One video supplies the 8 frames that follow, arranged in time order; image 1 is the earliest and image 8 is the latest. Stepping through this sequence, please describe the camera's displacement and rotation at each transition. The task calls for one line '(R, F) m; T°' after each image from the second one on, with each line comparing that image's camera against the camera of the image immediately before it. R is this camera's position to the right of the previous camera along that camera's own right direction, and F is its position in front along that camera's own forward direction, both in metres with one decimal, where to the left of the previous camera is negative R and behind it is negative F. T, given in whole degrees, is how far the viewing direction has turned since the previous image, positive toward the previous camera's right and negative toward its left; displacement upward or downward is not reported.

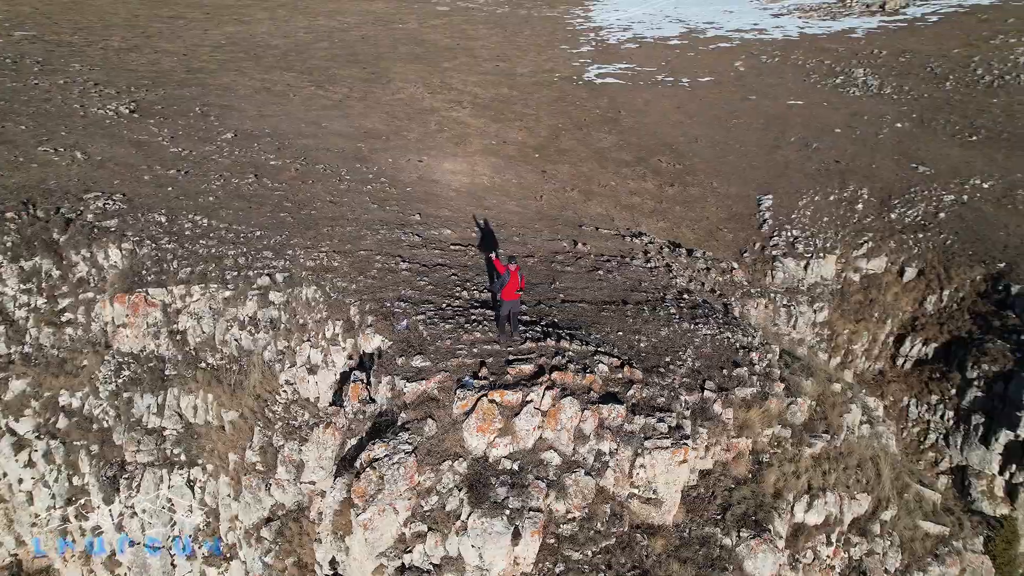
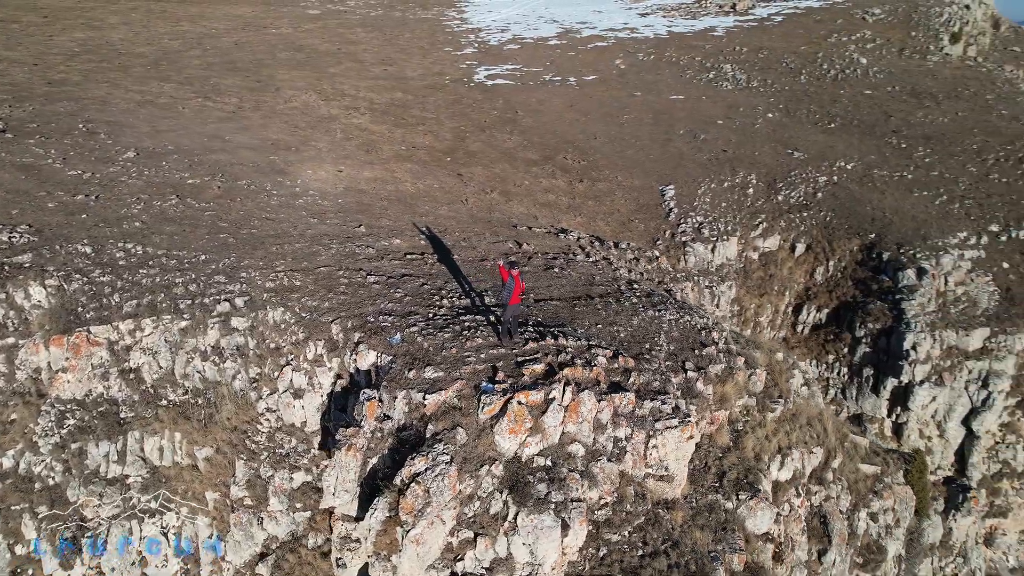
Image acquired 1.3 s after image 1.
(-1.7, -0.1) m; +11°
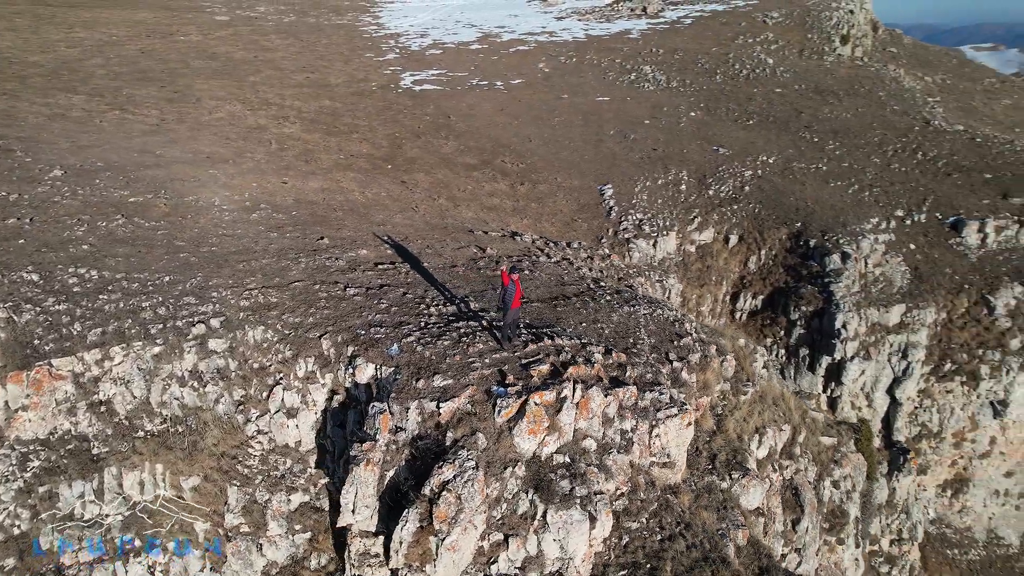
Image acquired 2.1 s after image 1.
(-1.1, -0.1) m; +7°
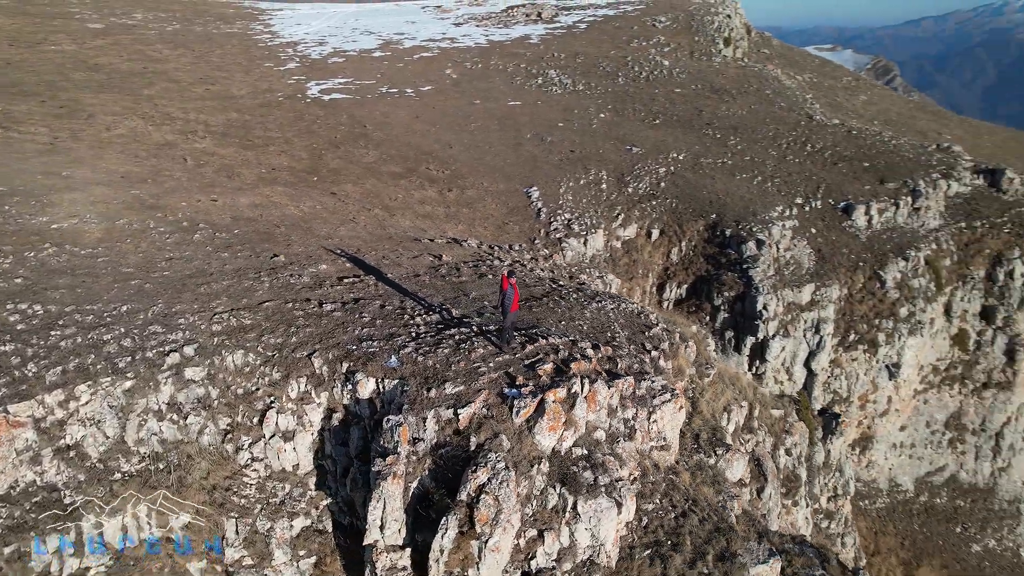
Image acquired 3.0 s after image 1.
(-1.4, -0.1) m; +9°
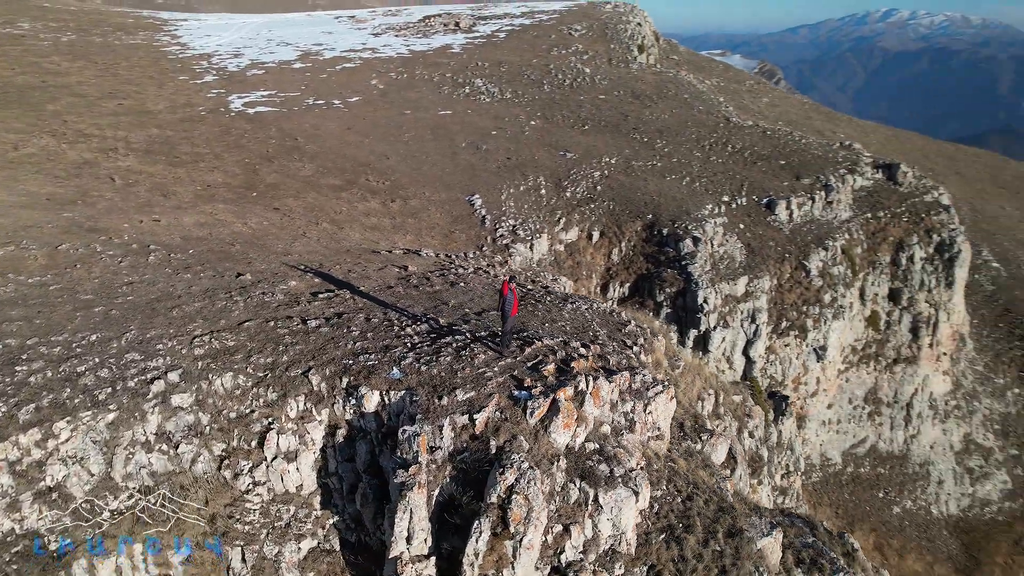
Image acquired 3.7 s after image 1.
(-1.2, -0.1) m; +7°
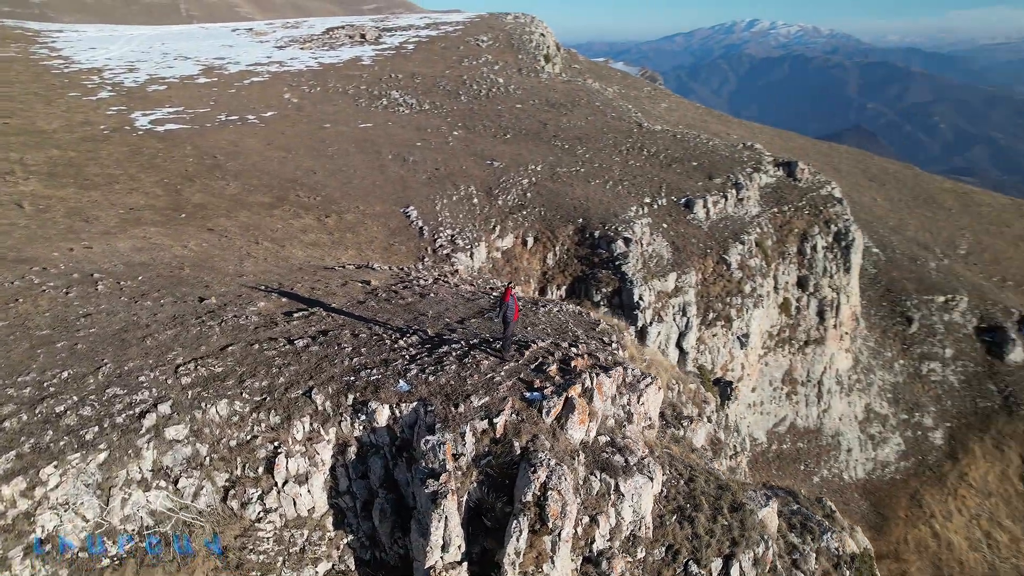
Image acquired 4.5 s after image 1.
(-1.4, -0.1) m; +9°
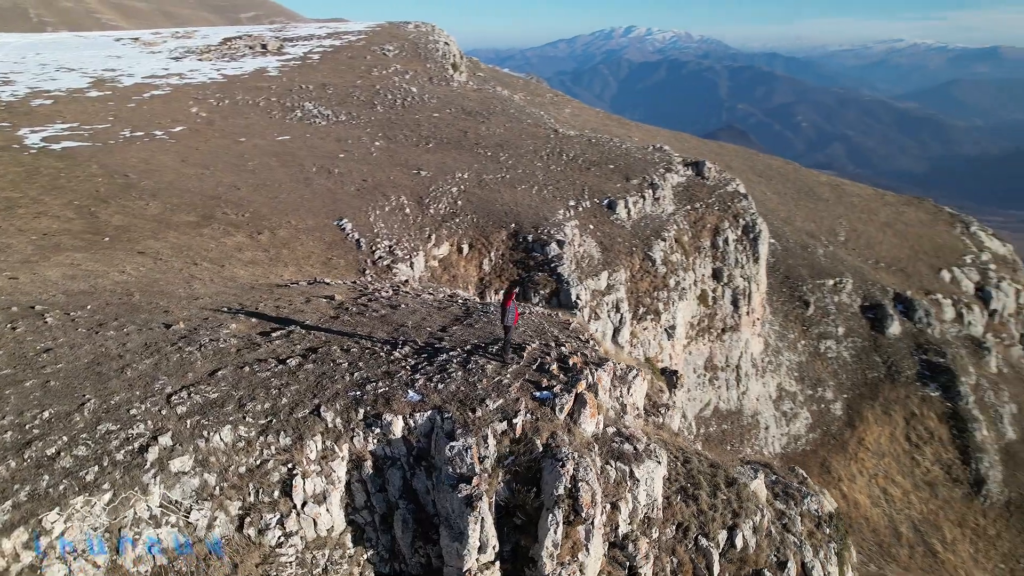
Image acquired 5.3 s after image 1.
(-1.5, -0.2) m; +9°
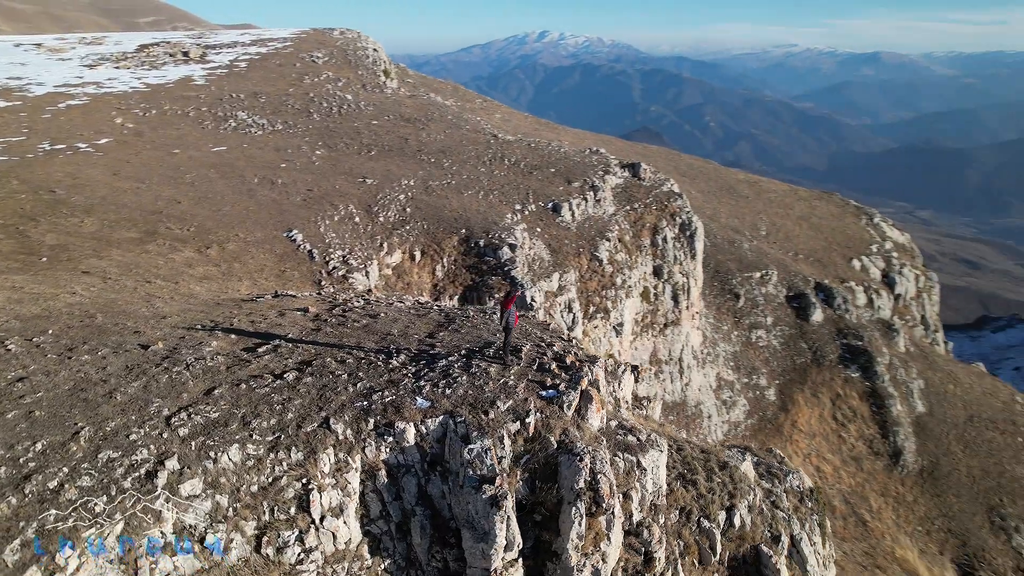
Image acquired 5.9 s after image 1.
(-1.1, -0.1) m; +6°
